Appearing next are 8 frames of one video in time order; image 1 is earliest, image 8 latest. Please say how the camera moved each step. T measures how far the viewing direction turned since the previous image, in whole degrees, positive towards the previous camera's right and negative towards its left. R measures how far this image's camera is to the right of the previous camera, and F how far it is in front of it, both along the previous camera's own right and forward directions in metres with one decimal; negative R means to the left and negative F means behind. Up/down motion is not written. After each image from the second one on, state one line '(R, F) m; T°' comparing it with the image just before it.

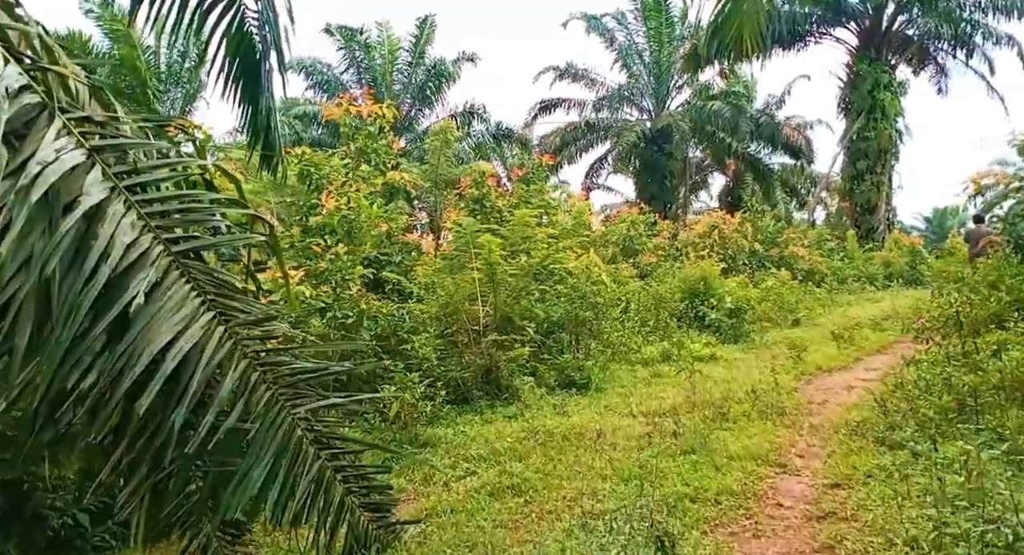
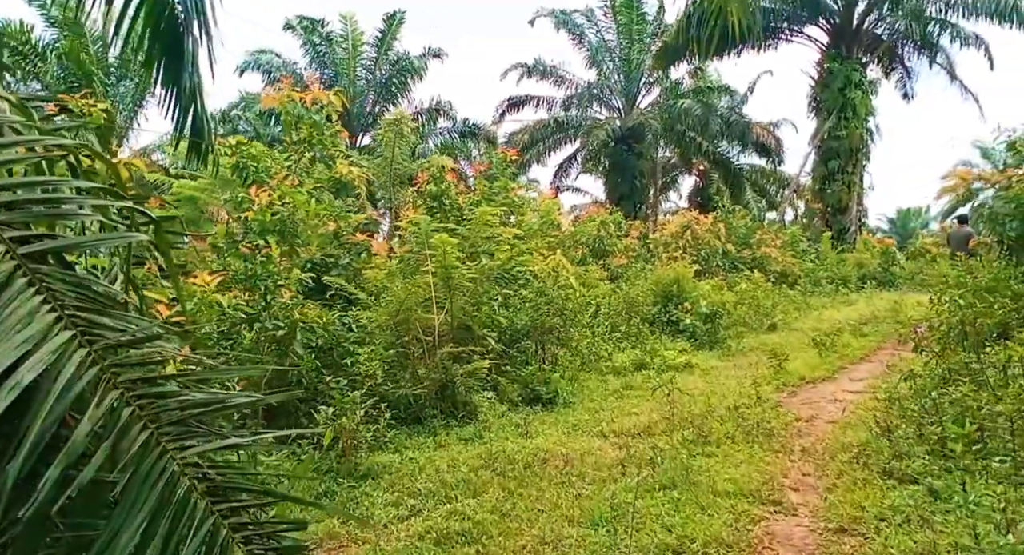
(+0.1, +0.6) m; +2°
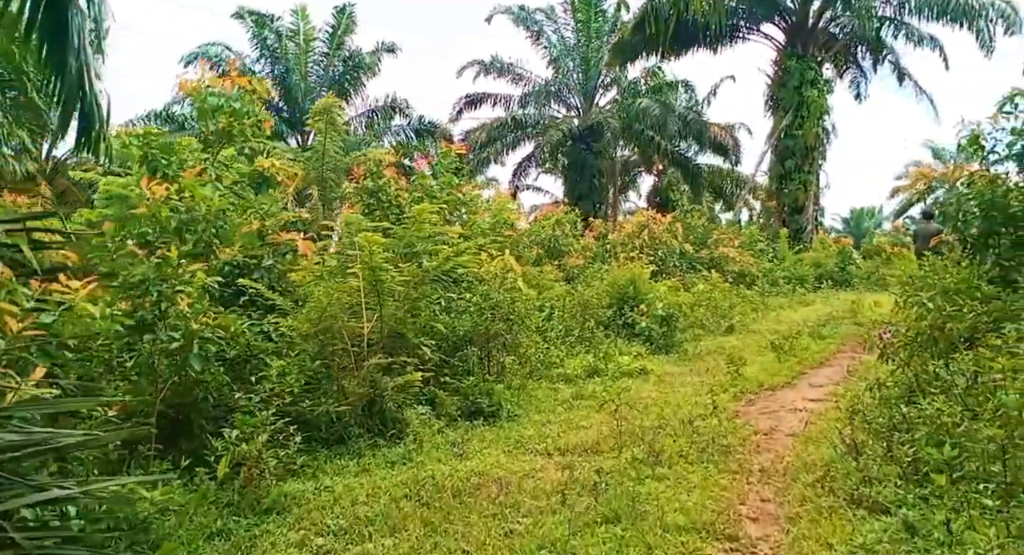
(+0.1, +0.4) m; +3°
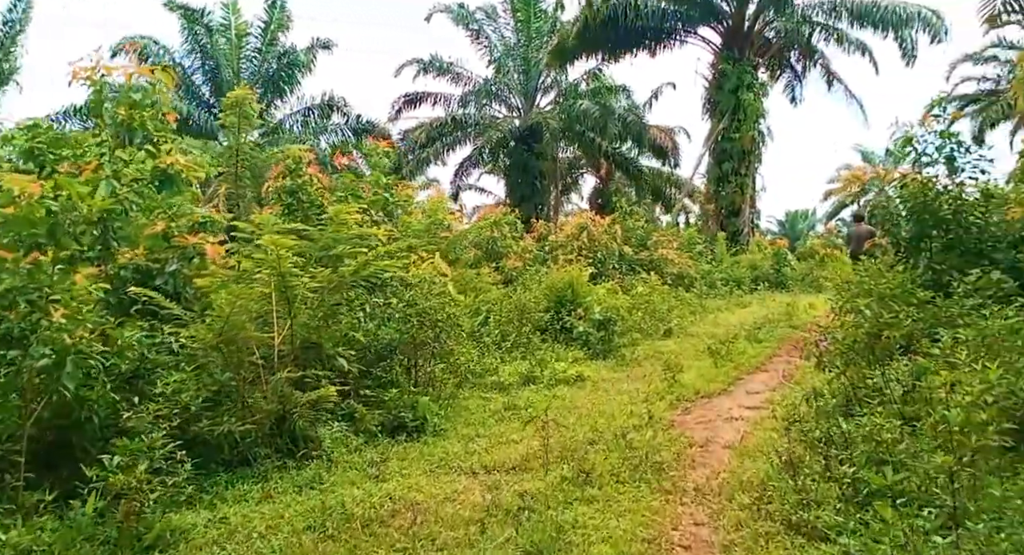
(+0.1, +0.3) m; +4°
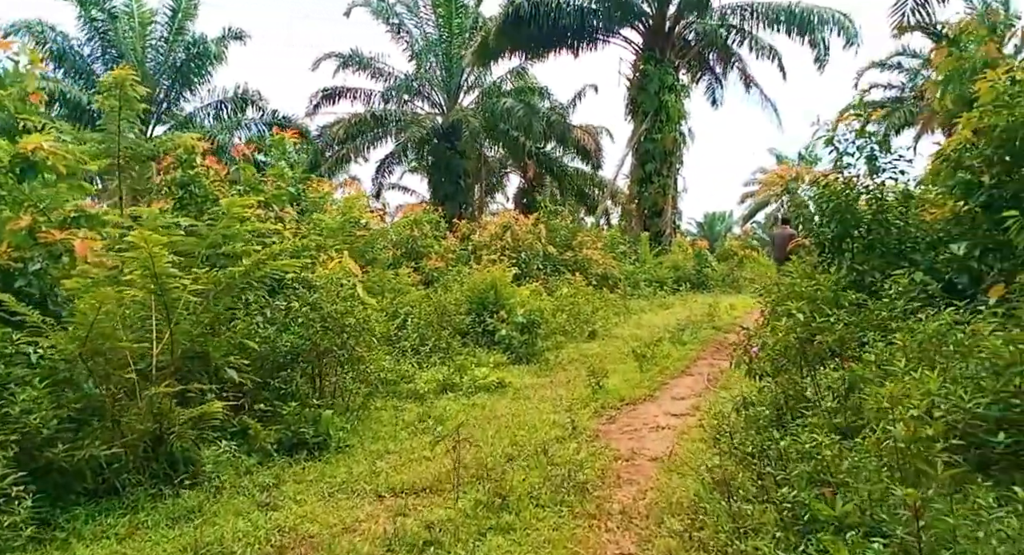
(+0.1, +0.4) m; +5°
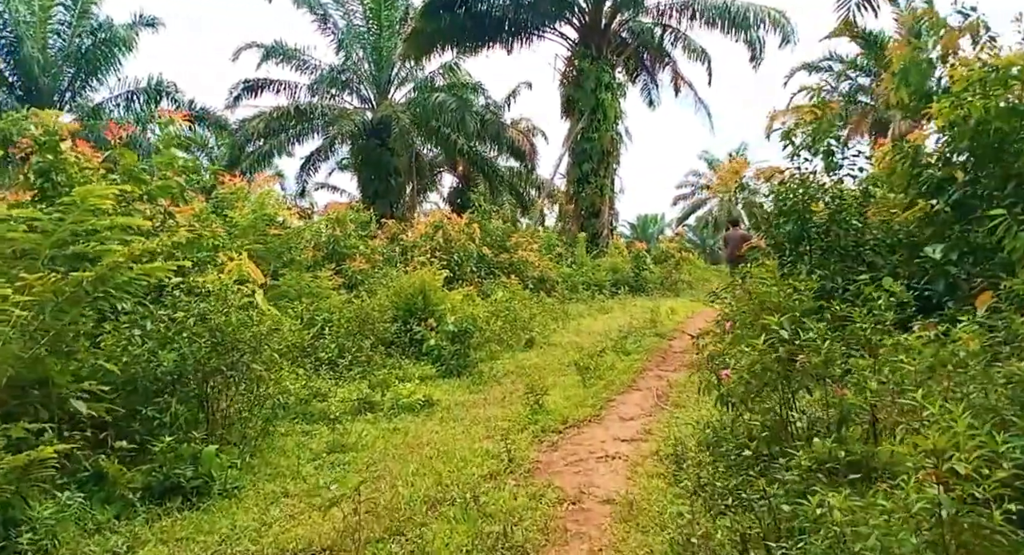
(0.0, +0.8) m; +4°
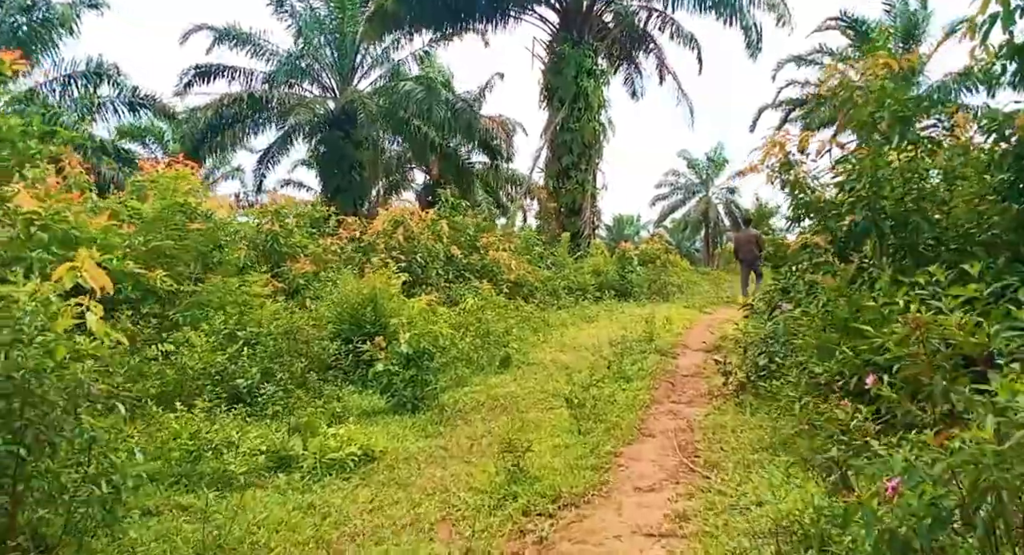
(0.0, +1.7) m; +2°
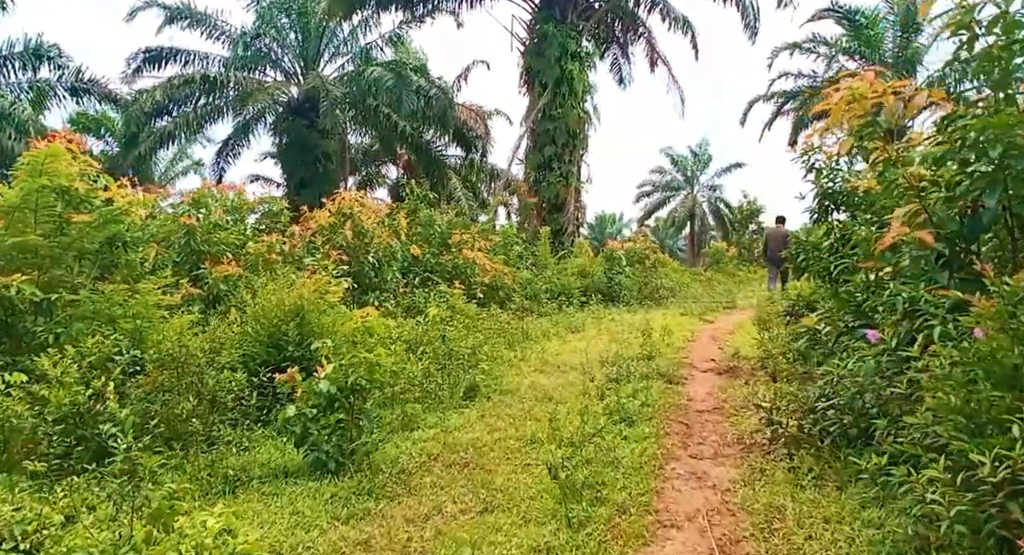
(+0.1, +1.6) m; +1°
